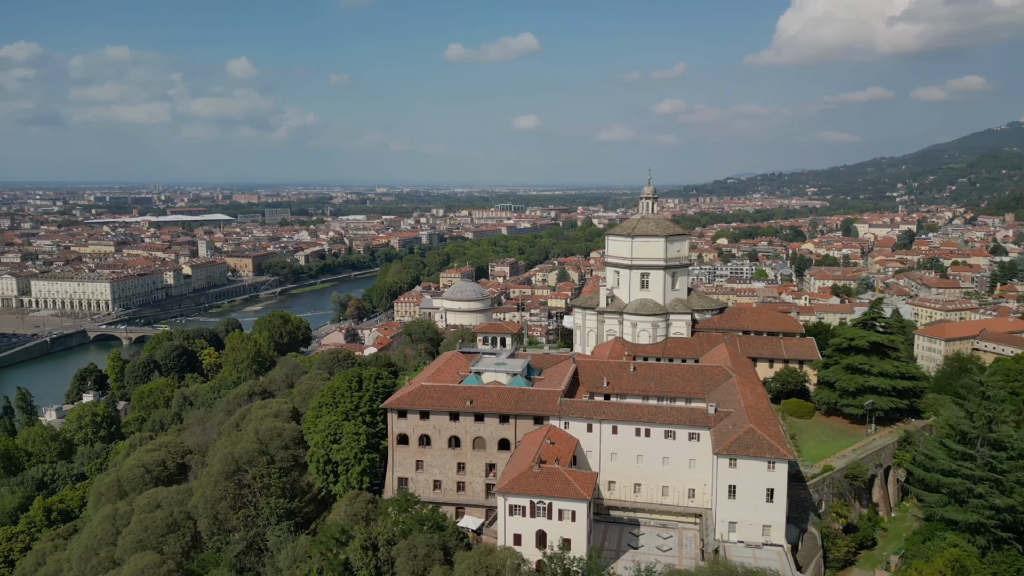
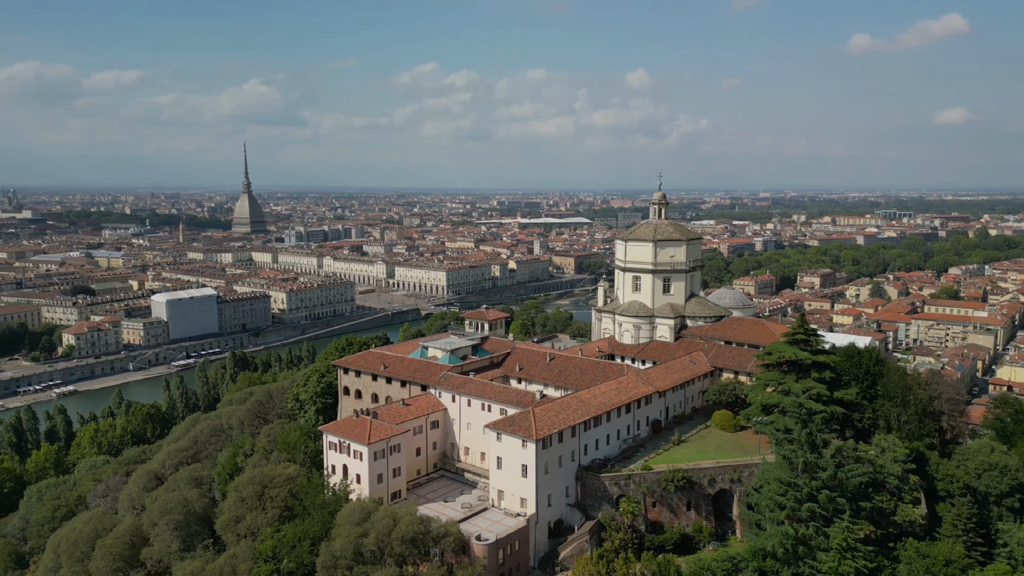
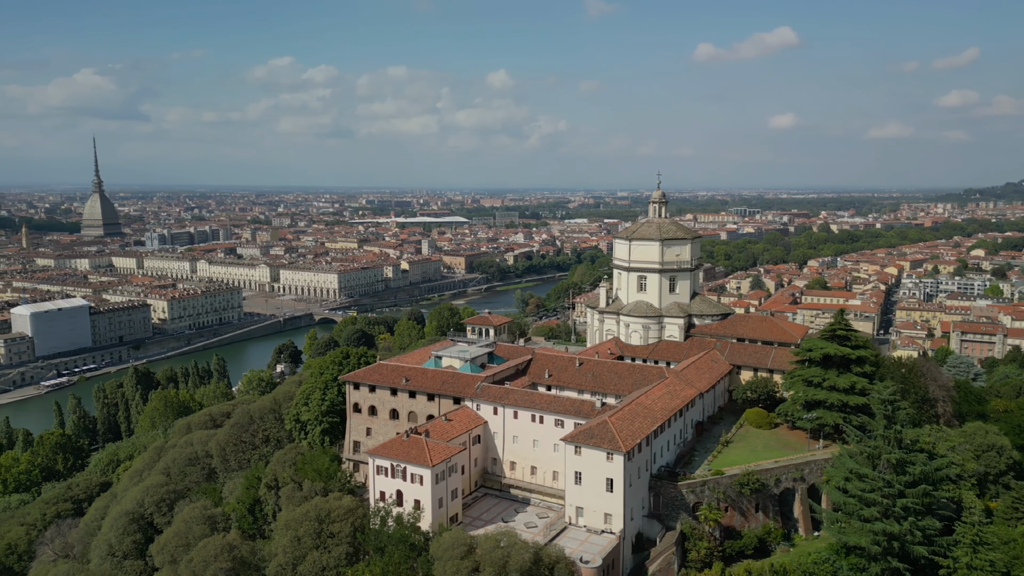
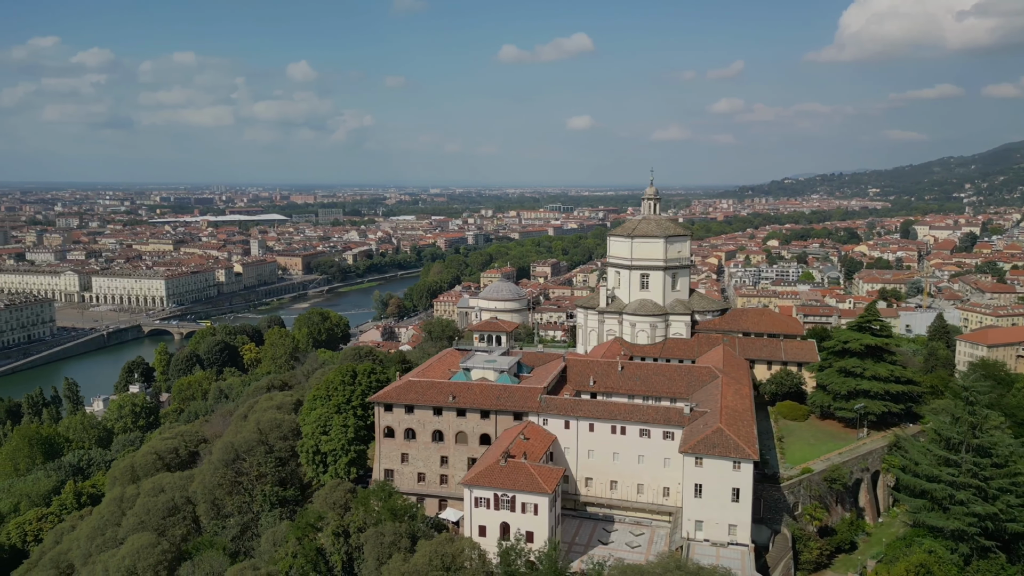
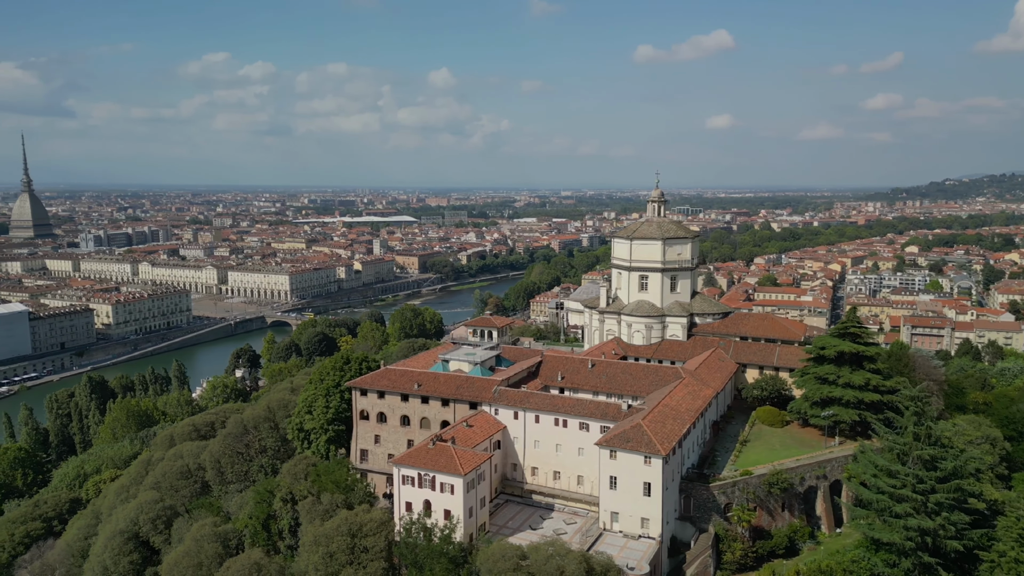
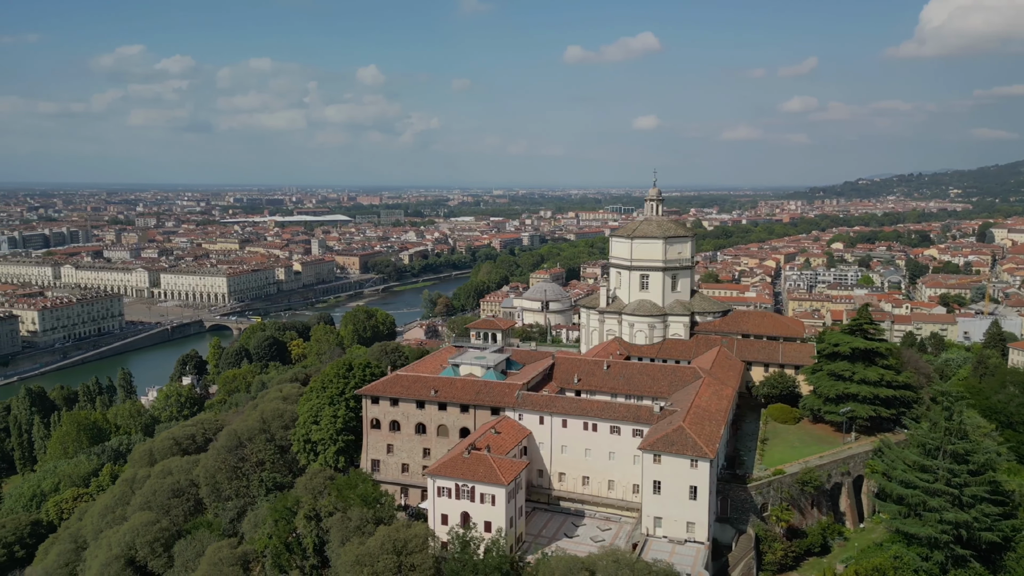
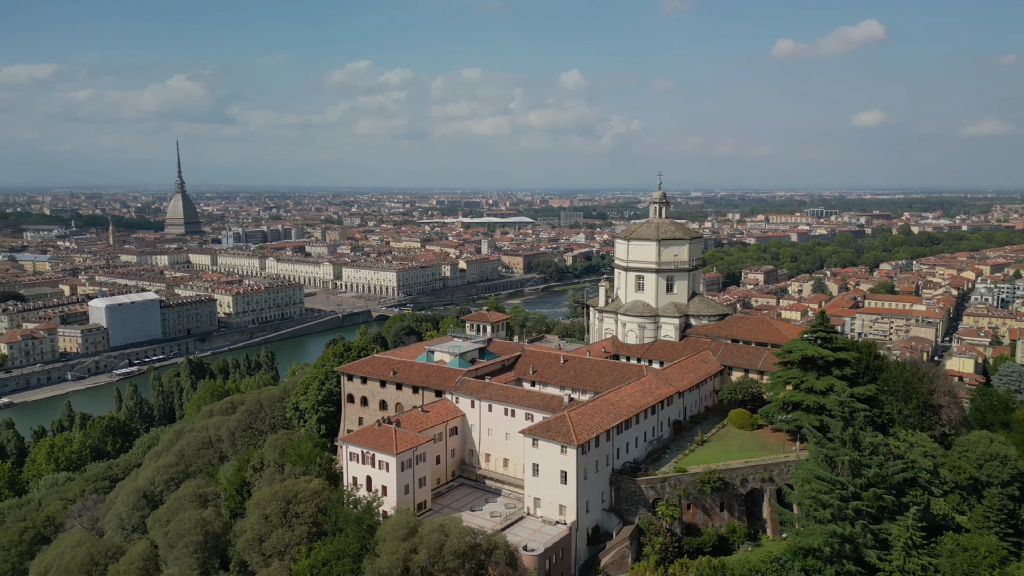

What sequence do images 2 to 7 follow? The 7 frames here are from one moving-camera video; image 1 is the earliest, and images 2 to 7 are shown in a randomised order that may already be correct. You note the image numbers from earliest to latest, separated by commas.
4, 6, 5, 3, 7, 2
